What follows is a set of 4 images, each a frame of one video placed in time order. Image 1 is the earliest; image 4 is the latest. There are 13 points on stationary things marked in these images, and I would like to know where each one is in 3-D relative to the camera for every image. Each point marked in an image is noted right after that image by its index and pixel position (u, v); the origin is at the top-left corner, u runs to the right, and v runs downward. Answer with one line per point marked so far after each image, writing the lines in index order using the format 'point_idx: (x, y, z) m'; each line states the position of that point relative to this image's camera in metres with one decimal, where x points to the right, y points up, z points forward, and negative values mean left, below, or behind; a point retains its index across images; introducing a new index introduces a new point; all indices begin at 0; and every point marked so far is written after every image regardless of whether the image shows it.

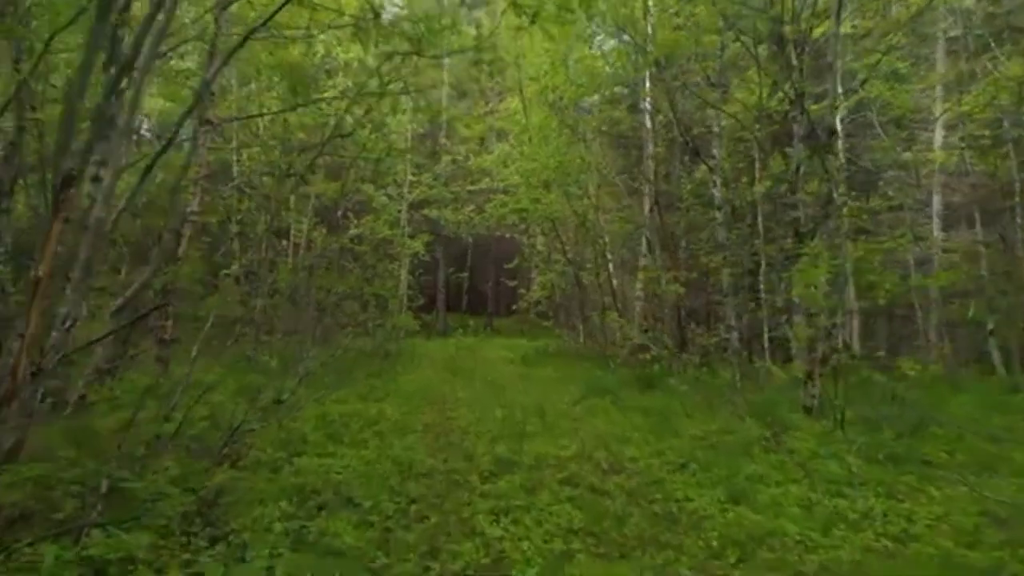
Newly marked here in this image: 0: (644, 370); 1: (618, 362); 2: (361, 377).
0: (+2.3, -1.4, +15.1) m
1: (+2.0, -1.4, +17.0) m
2: (-2.6, -1.5, +15.7) m
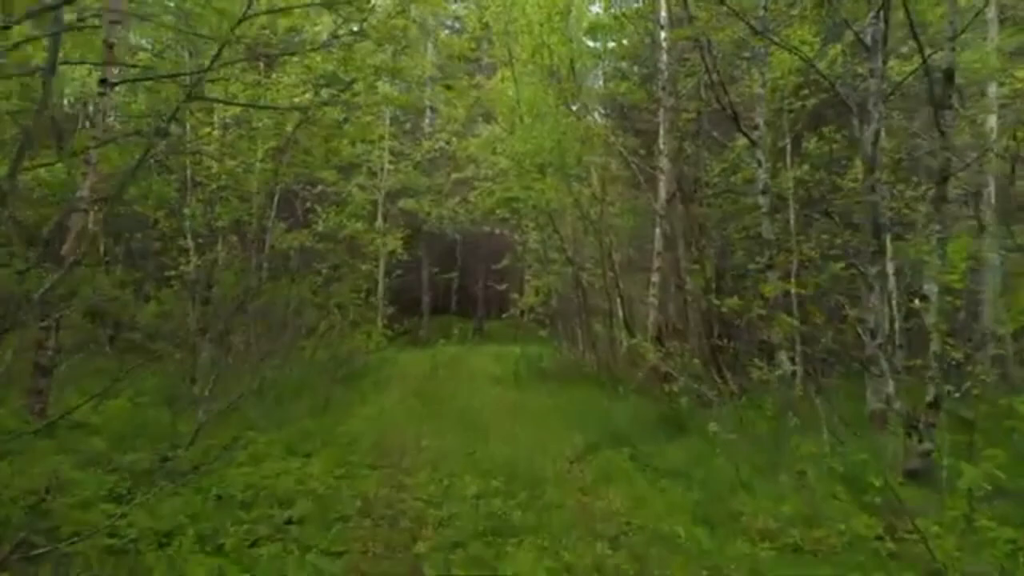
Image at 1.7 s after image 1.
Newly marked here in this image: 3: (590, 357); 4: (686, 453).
0: (+2.1, -1.6, +11.6) m
1: (+1.8, -1.6, +13.6) m
2: (-2.8, -1.7, +12.3) m
3: (+1.7, -1.5, +19.5) m
4: (+1.8, -1.7, +9.2) m
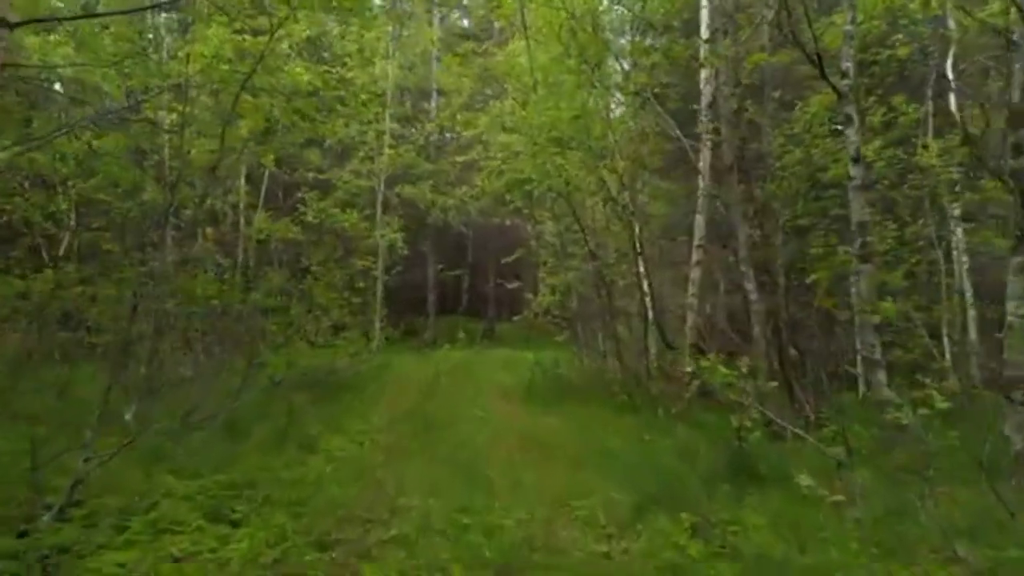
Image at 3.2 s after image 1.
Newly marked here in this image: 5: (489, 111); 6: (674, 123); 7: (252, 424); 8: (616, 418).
0: (+2.2, -1.5, +8.8) m
1: (+2.0, -1.5, +10.8) m
2: (-2.7, -1.6, +9.5) m
3: (+1.9, -1.5, +16.8) m
4: (+1.9, -1.7, +6.4) m
5: (-0.5, +3.9, +19.8) m
6: (+3.1, +3.2, +17.0) m
7: (-3.0, -1.6, +10.4) m
8: (+1.3, -1.6, +11.2) m
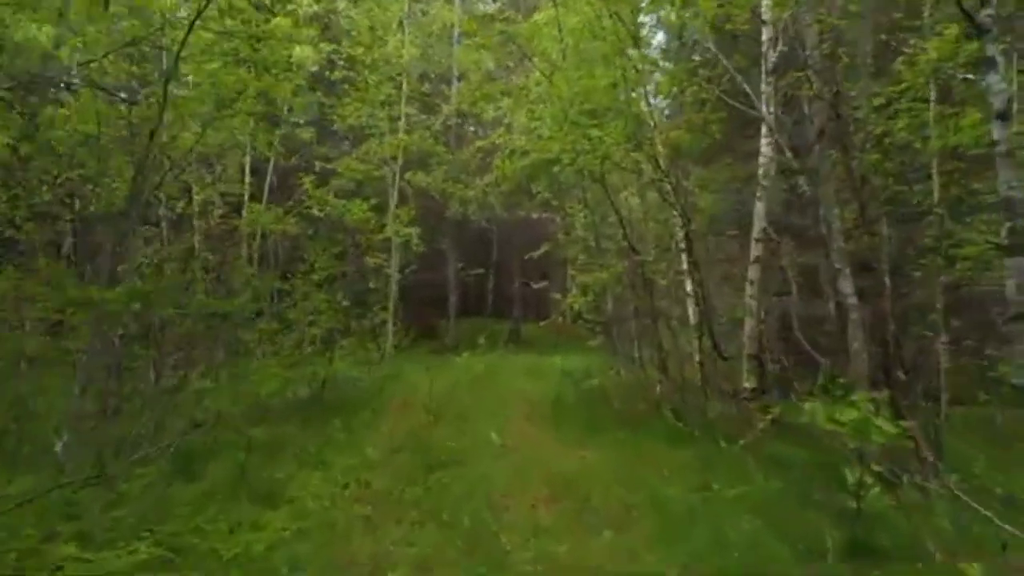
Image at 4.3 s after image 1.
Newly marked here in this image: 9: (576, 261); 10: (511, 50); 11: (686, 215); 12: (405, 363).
0: (+2.4, -1.5, +6.6) m
1: (+2.2, -1.5, +8.5) m
2: (-2.5, -1.6, +7.4) m
3: (+2.3, -1.5, +14.5) m
4: (+2.0, -1.7, +4.1) m
5: (0.0, +3.9, +17.6) m
6: (+3.5, +3.1, +14.7) m
7: (-2.8, -1.6, +8.3) m
8: (+1.6, -1.6, +8.9) m
9: (+1.4, +0.5, +18.8) m
10: (0.0, +4.6, +17.3) m
11: (+2.6, +1.1, +13.3) m
12: (-2.4, -1.7, +19.5) m
